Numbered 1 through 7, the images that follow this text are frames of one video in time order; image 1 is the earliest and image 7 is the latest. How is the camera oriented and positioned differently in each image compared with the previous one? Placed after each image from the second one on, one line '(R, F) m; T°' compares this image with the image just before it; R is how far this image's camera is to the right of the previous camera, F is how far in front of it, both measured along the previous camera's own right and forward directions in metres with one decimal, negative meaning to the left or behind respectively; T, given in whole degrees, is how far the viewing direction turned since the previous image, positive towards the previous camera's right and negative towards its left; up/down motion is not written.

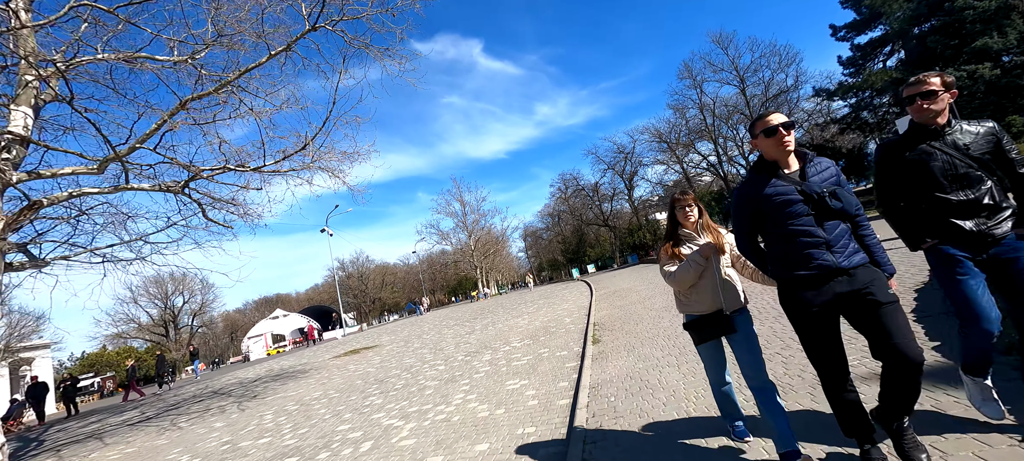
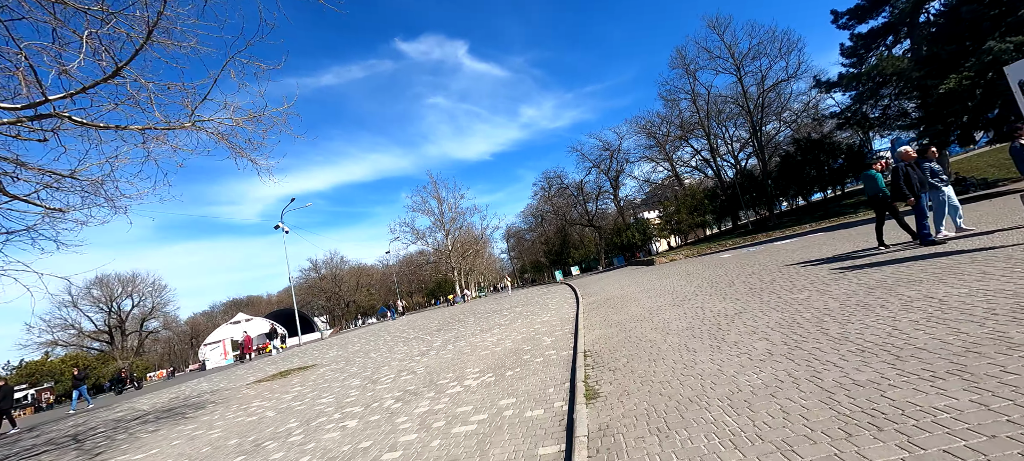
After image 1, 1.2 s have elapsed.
(+0.6, +3.4) m; +2°
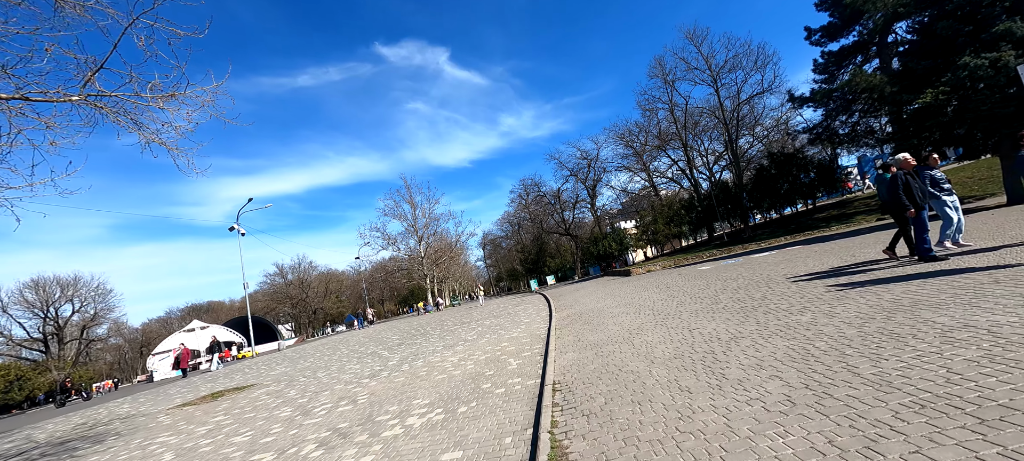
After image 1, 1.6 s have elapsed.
(+0.3, +1.3) m; +3°
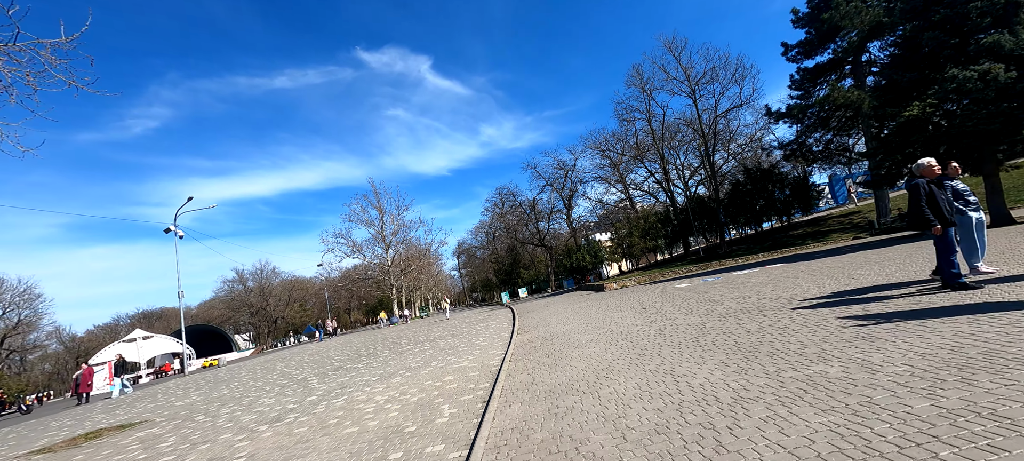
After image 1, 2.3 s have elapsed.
(+0.7, +1.9) m; +3°
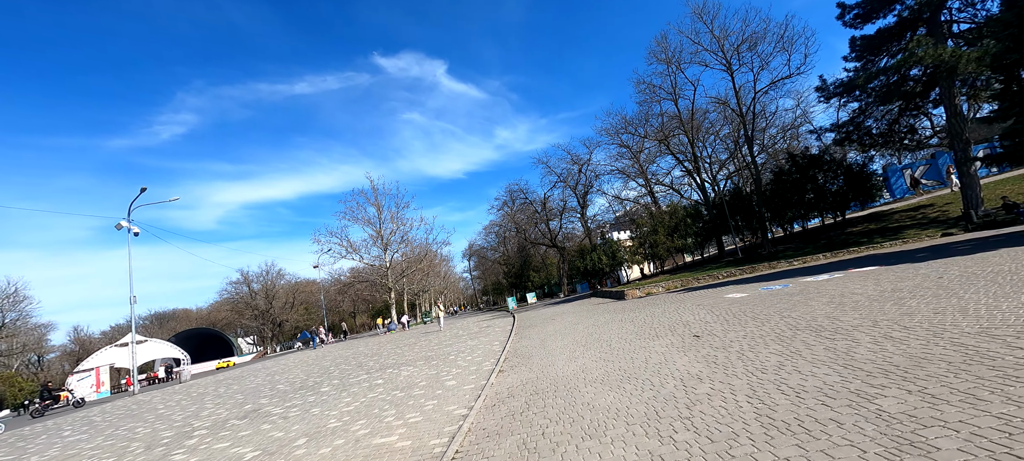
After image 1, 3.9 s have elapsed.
(+0.8, +4.6) m; -2°
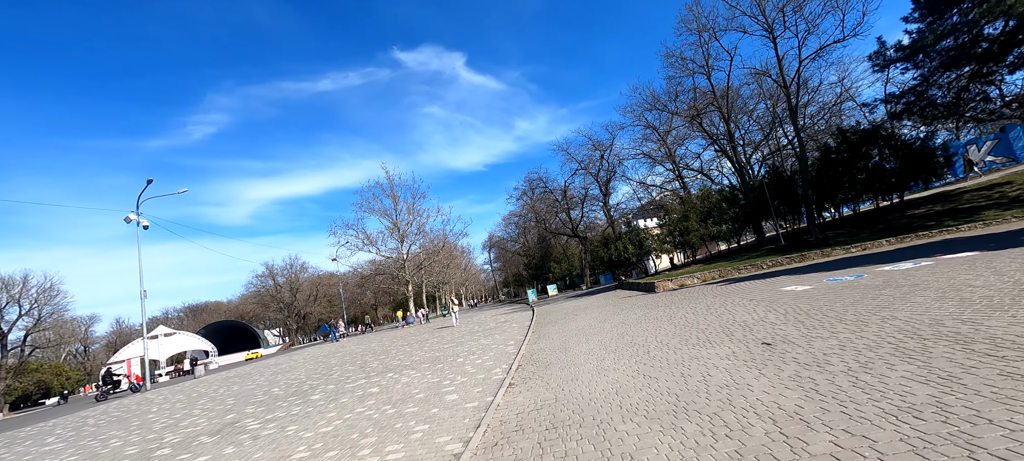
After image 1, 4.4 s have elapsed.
(+0.2, +1.9) m; -3°
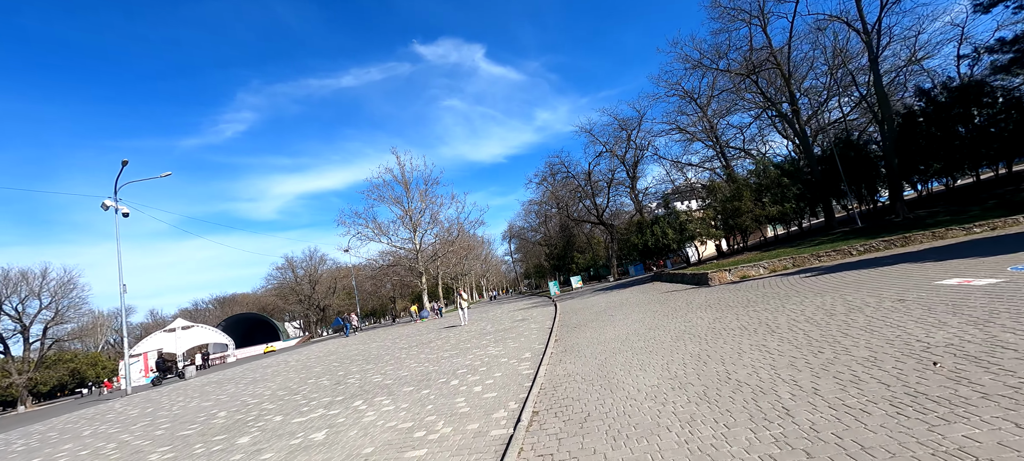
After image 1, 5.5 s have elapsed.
(+0.2, +3.7) m; -3°
